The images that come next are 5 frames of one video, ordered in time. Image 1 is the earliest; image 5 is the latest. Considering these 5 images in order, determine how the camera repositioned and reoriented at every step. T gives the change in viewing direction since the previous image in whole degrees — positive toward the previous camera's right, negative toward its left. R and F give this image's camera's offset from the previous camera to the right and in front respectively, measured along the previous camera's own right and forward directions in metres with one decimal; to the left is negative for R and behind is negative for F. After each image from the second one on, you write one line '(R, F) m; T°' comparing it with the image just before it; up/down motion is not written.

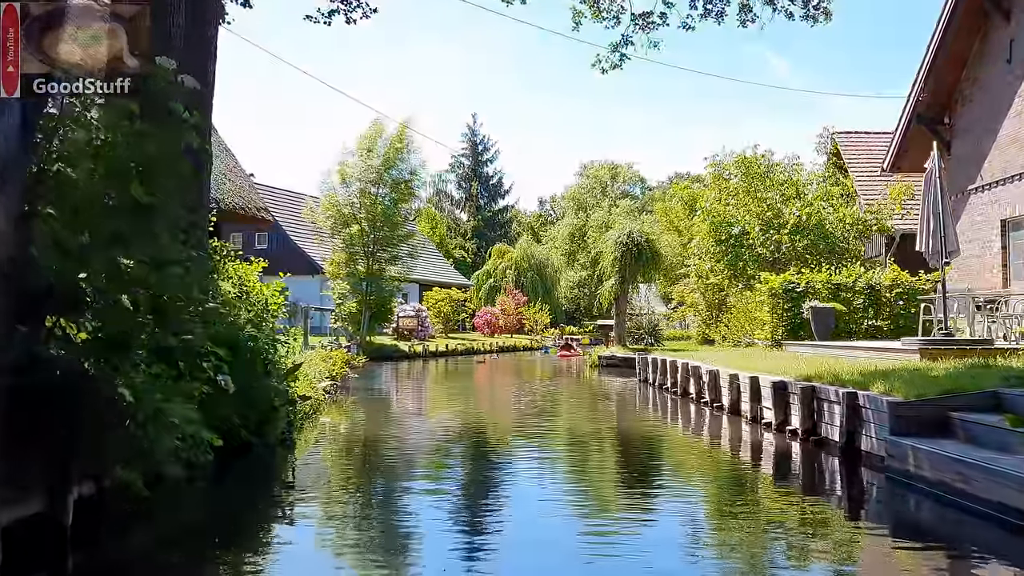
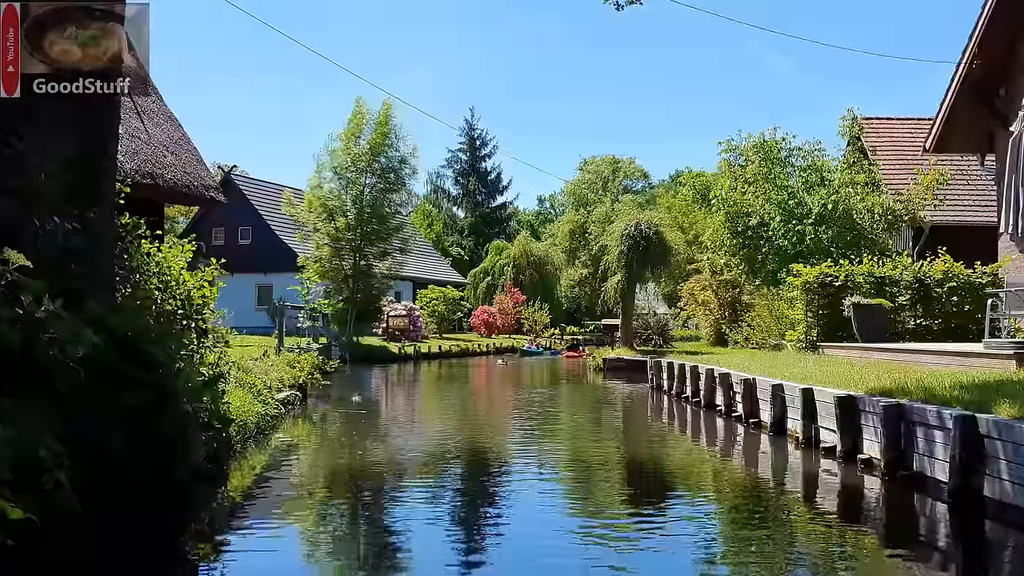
(+0.1, +2.1) m; 0°
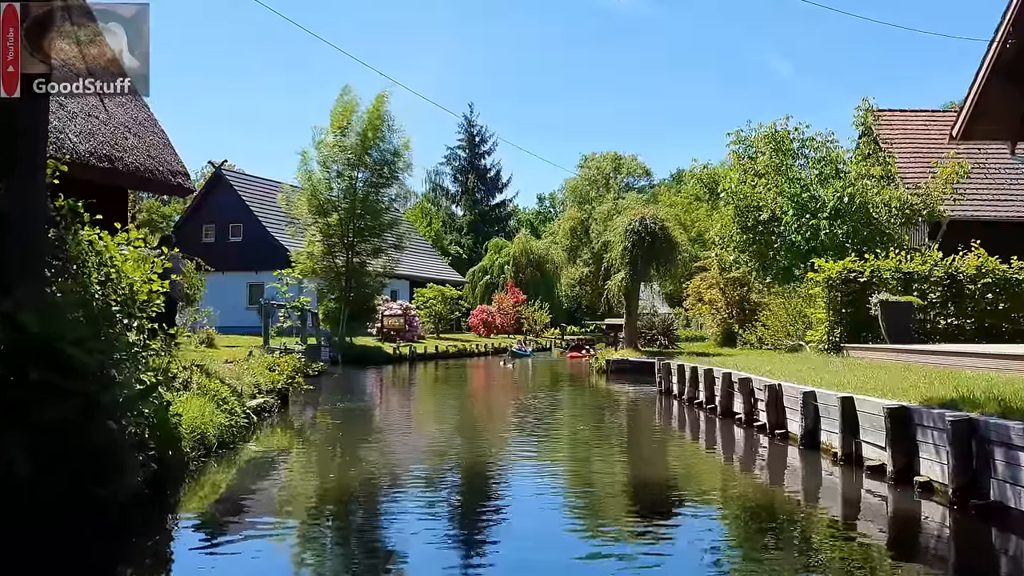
(0.0, +1.1) m; 0°
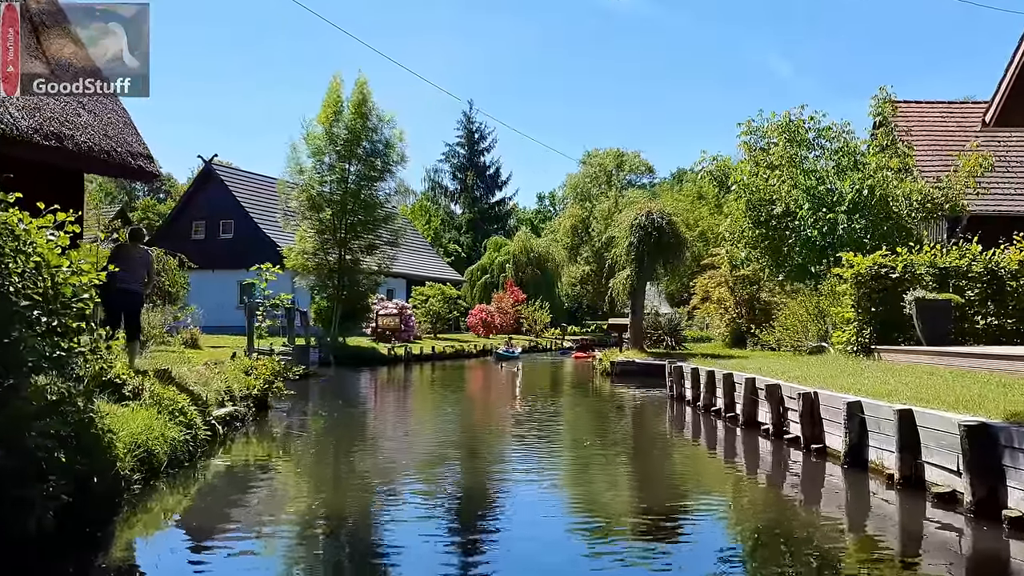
(0.0, +1.1) m; 0°
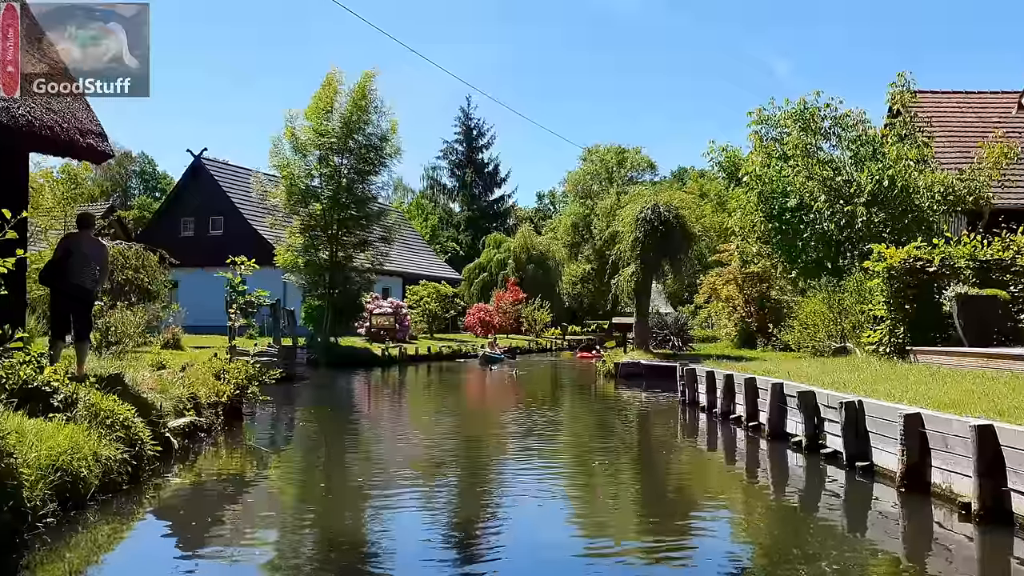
(0.0, +1.1) m; 0°
